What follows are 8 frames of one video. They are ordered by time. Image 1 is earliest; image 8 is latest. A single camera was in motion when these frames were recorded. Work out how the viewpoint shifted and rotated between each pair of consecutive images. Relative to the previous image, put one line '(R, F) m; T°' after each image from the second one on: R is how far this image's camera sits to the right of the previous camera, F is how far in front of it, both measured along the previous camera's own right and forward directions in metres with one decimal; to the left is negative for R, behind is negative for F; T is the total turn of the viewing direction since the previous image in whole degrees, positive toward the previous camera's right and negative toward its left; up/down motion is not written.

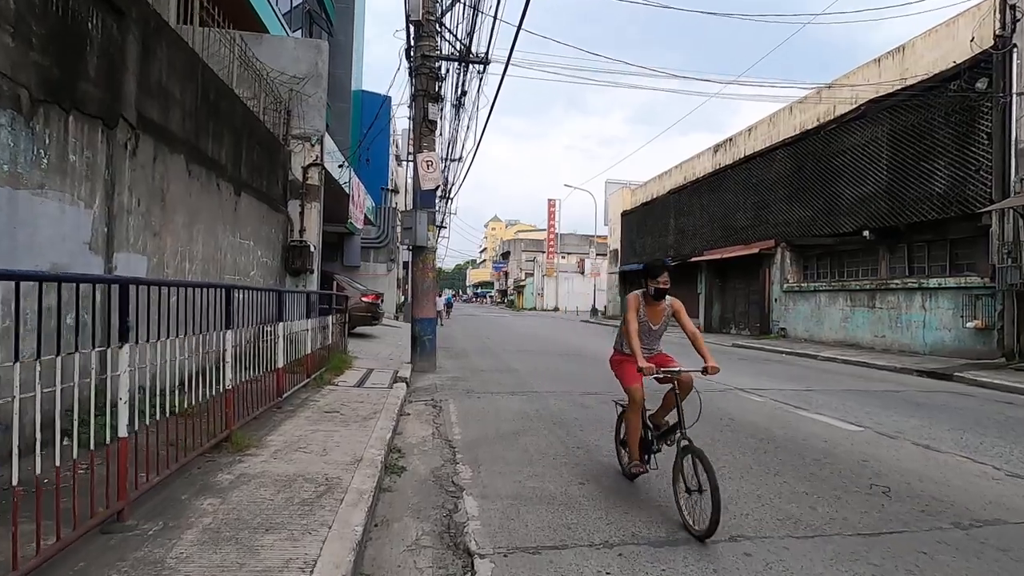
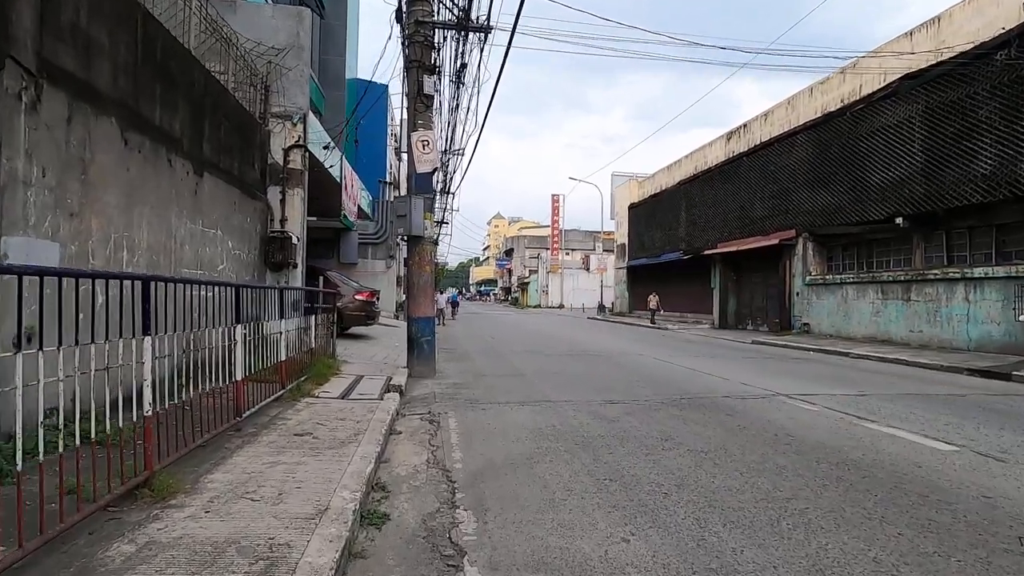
(-0.1, +1.4) m; 0°
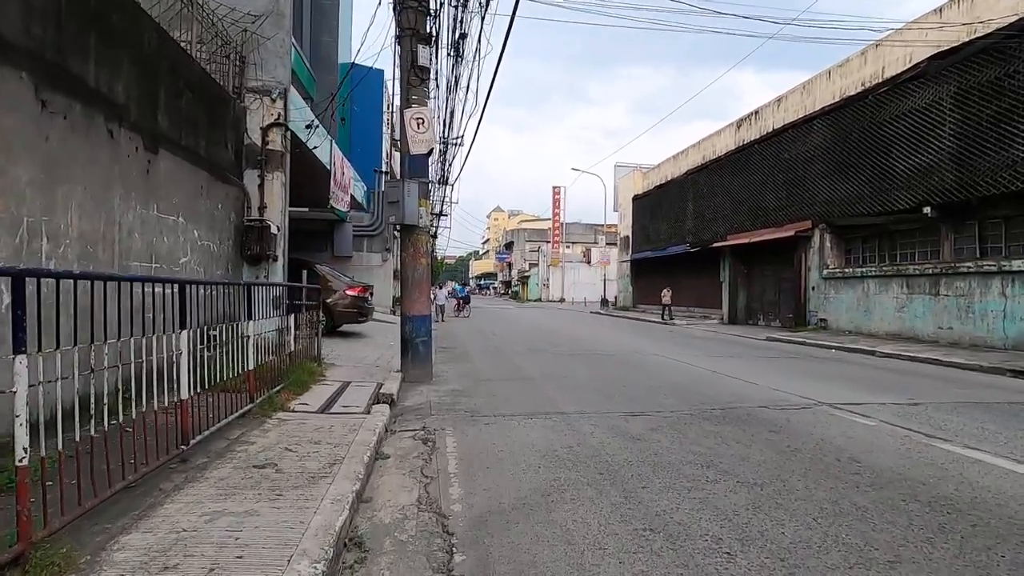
(-0.1, +1.2) m; 0°
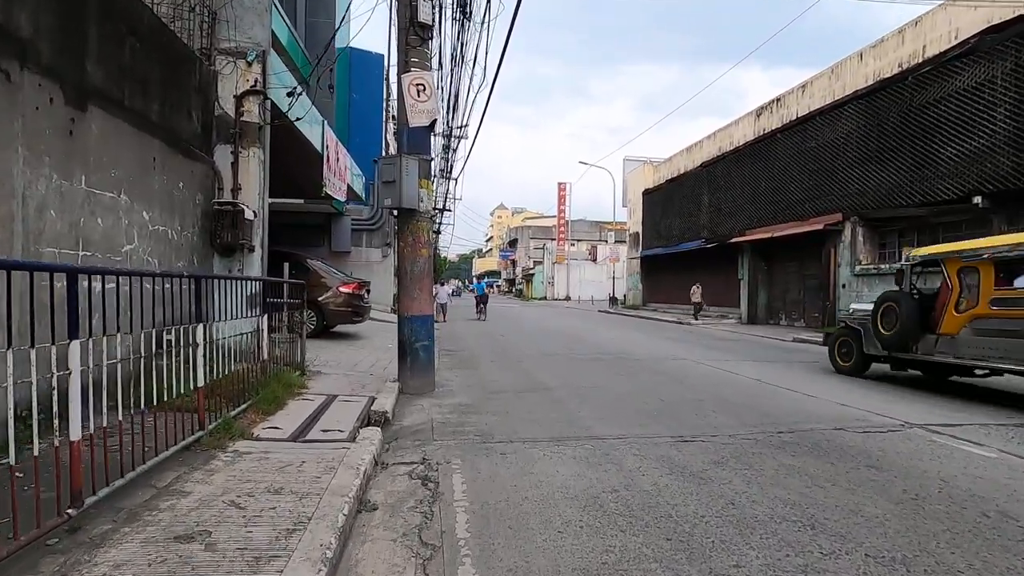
(-0.2, +1.5) m; 0°
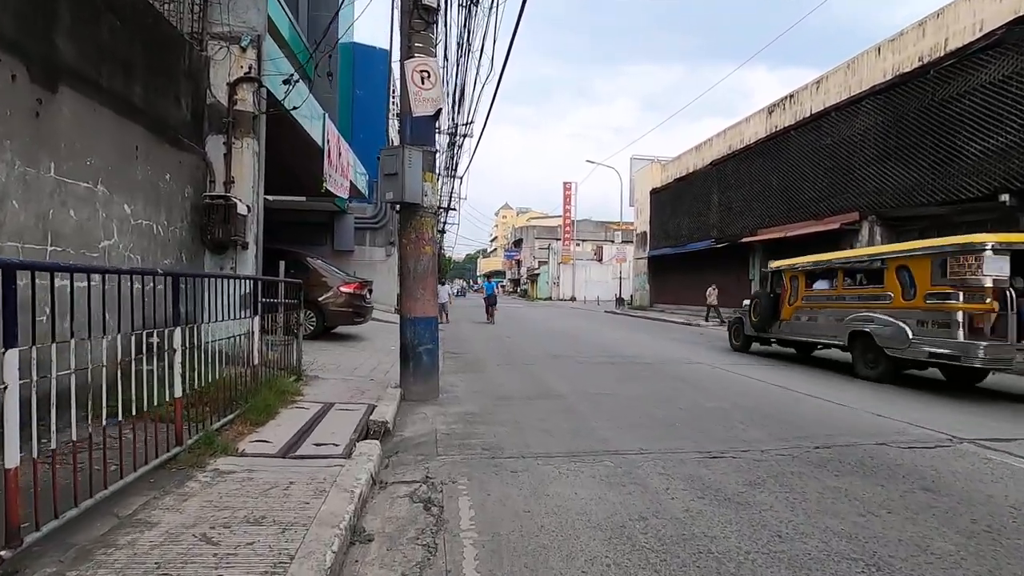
(-0.1, +0.6) m; 0°
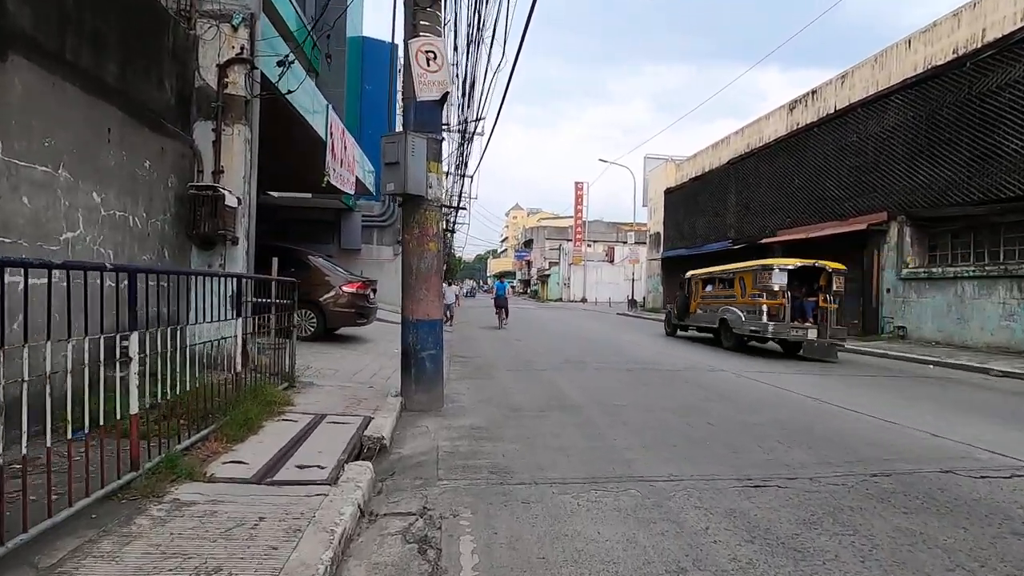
(0.0, +0.7) m; -1°
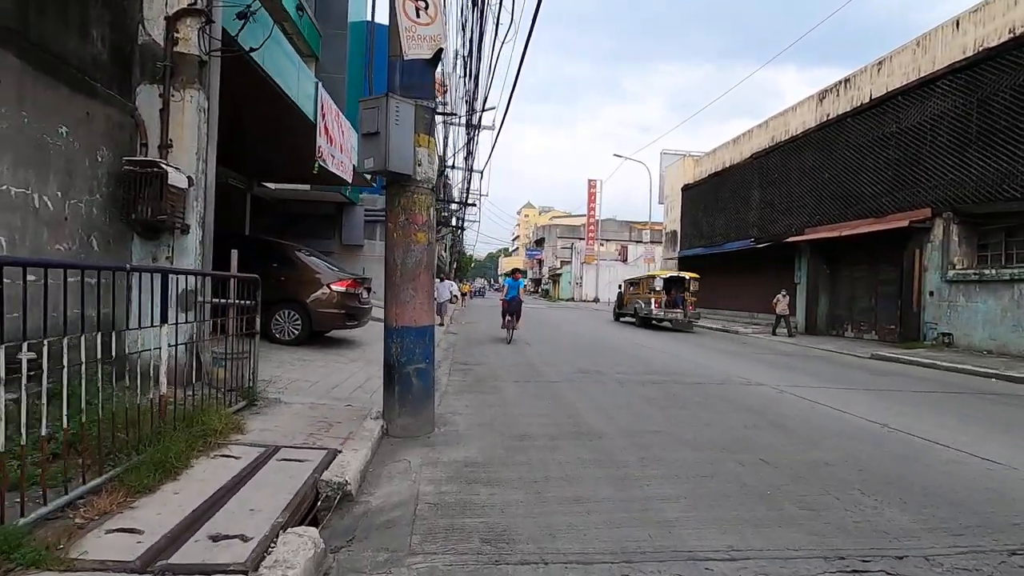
(+0.1, +1.4) m; -1°
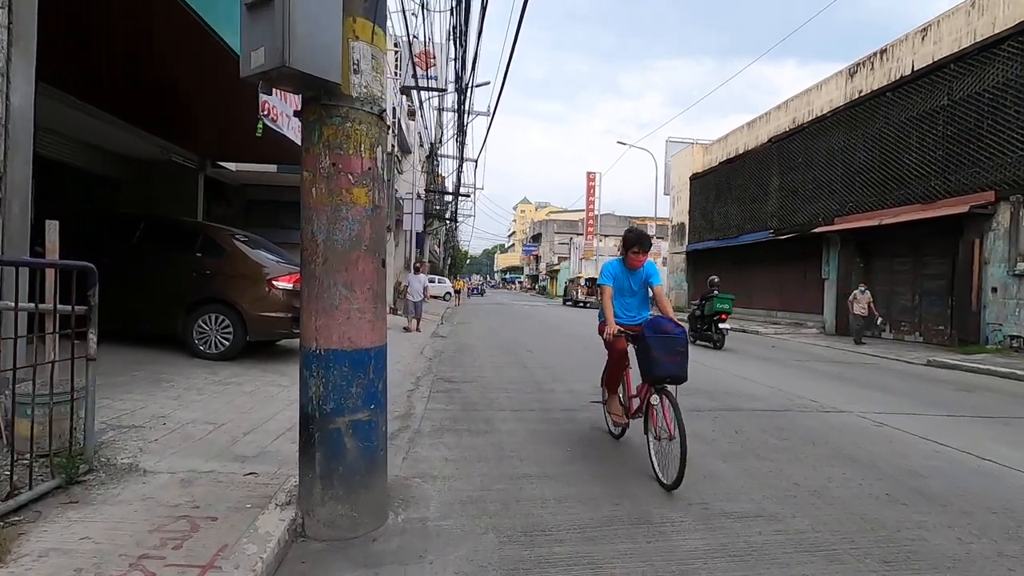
(-0.1, +2.6) m; 0°
